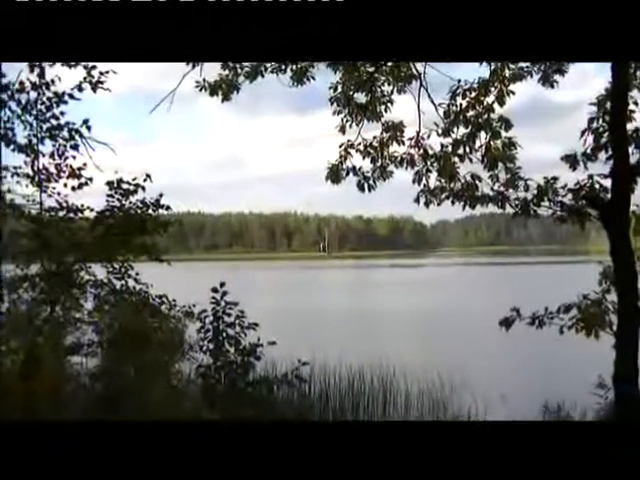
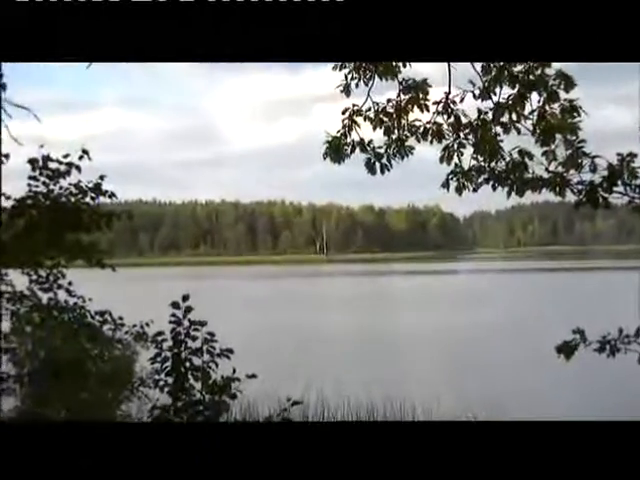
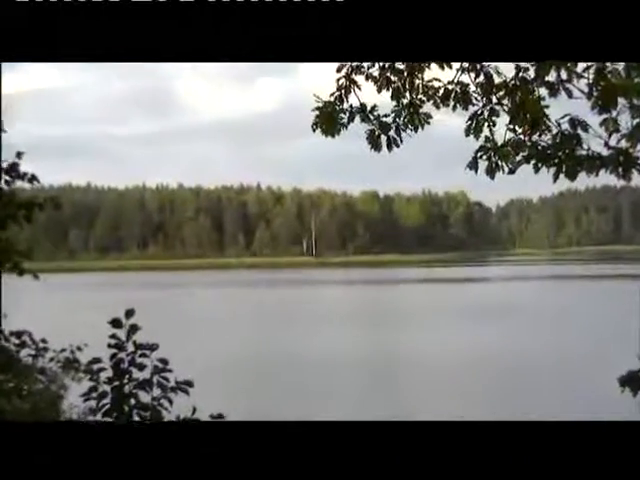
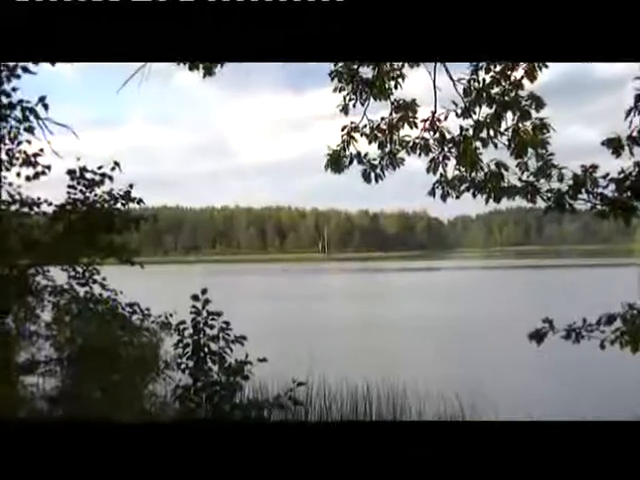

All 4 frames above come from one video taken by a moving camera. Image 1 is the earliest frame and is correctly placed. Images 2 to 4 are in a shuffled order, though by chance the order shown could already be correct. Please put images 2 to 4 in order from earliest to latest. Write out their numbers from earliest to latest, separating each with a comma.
4, 2, 3
